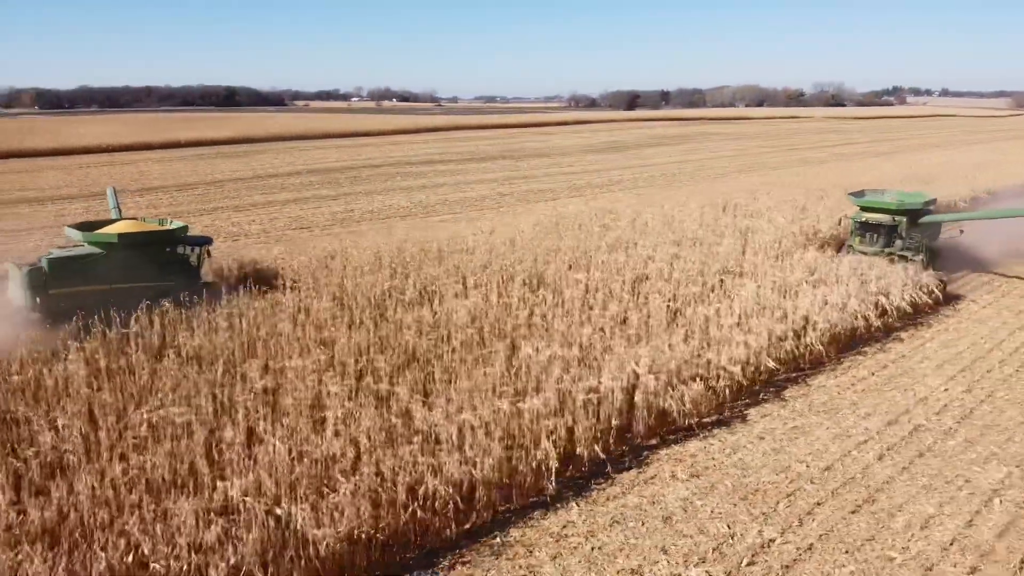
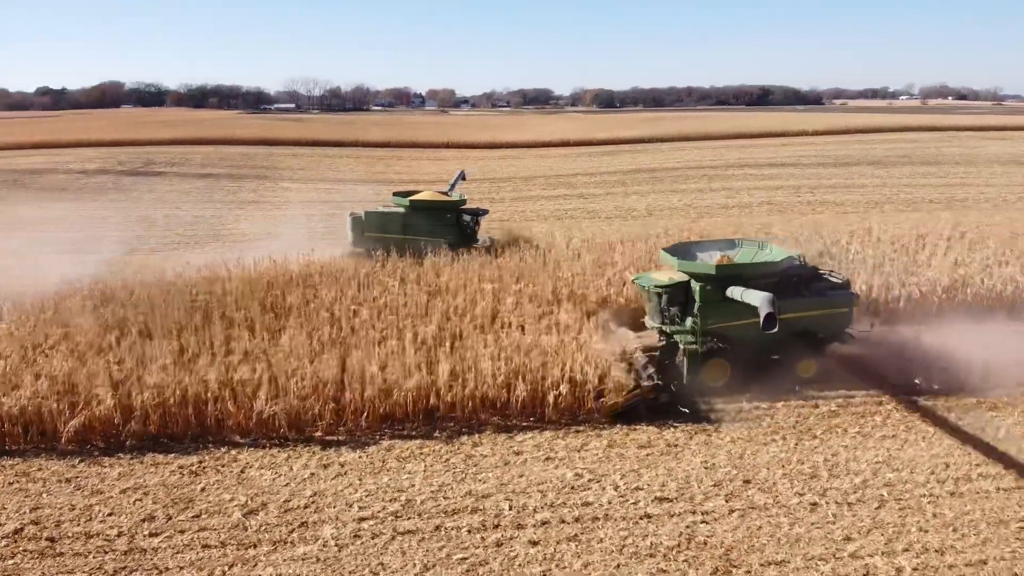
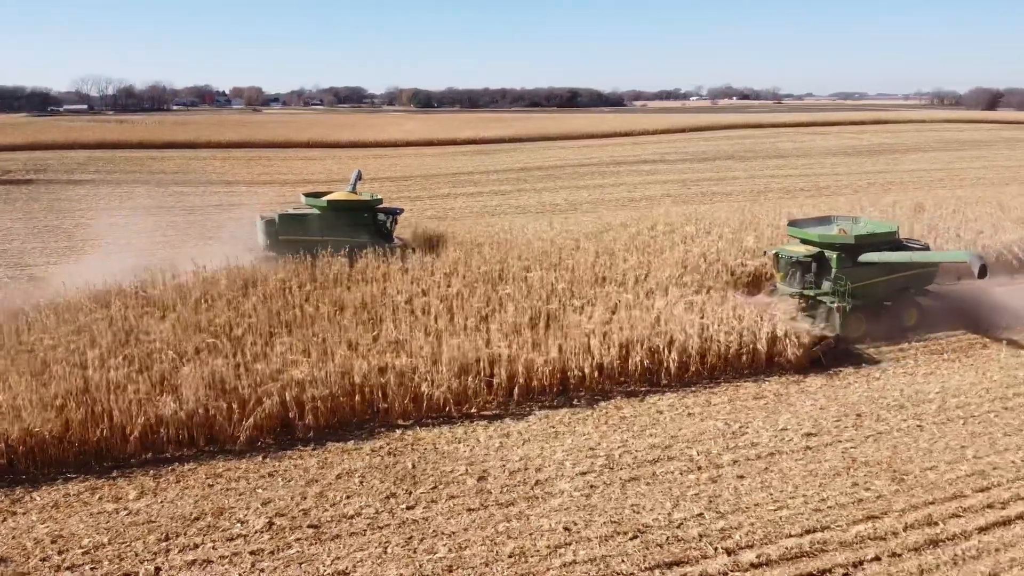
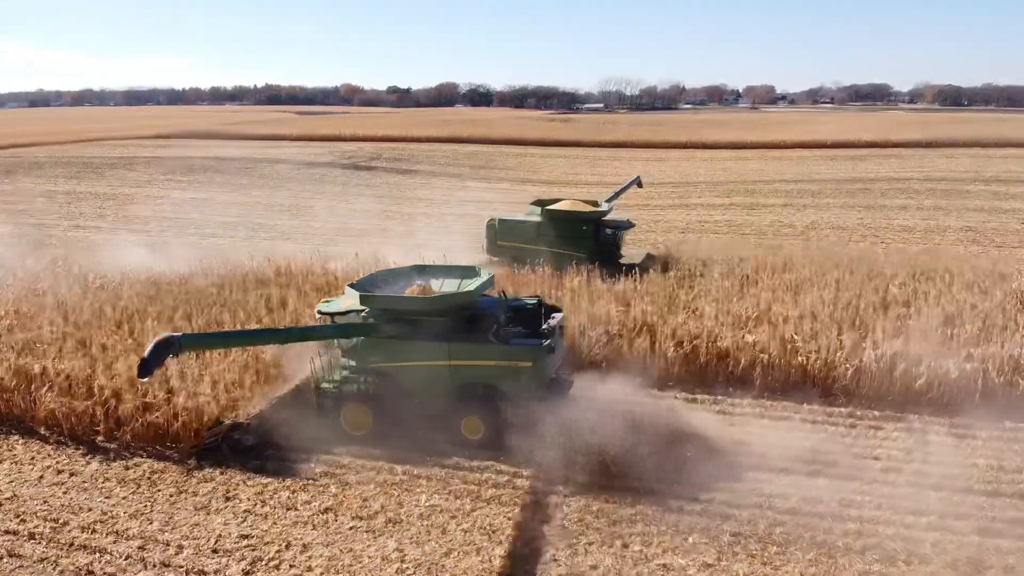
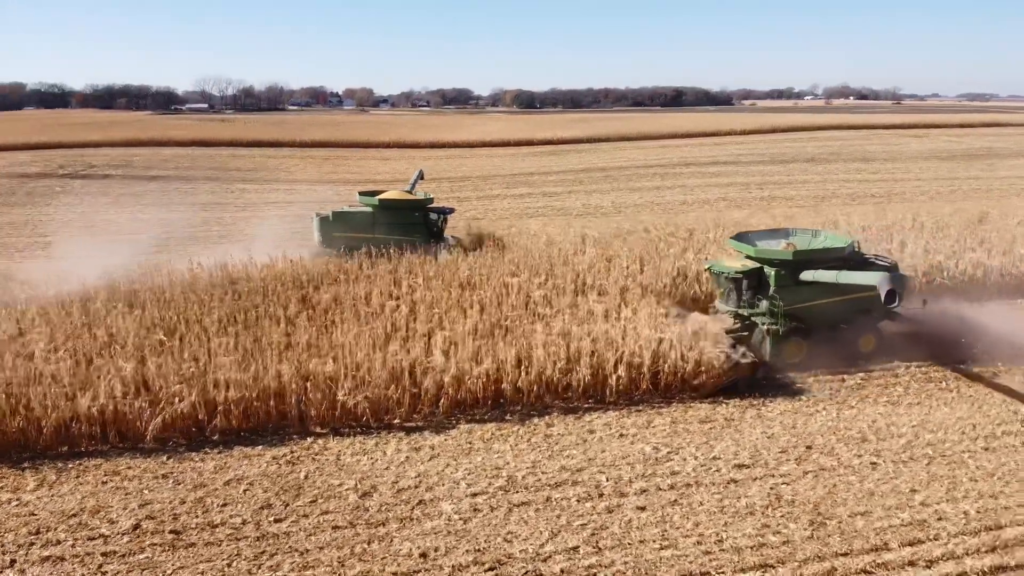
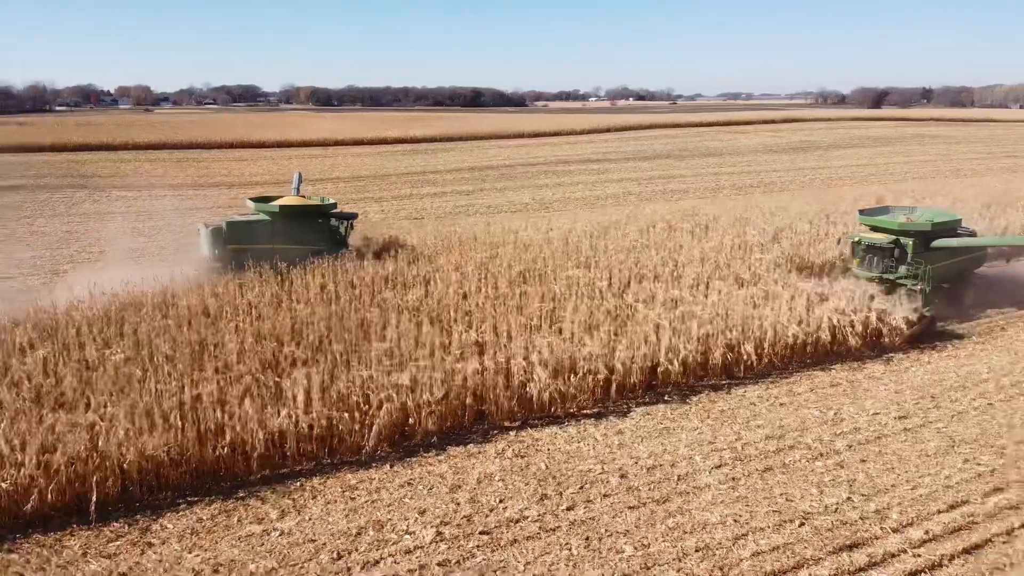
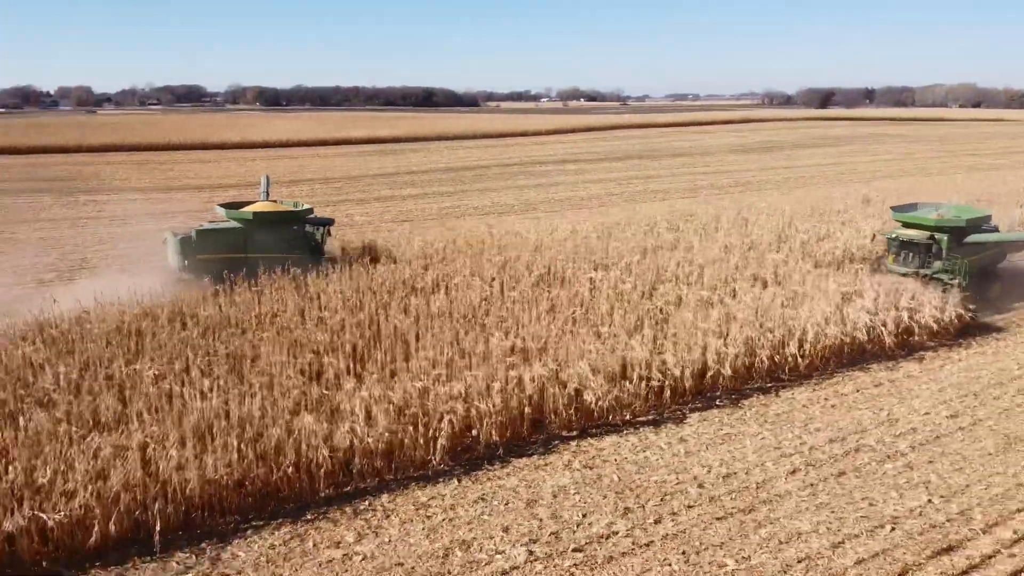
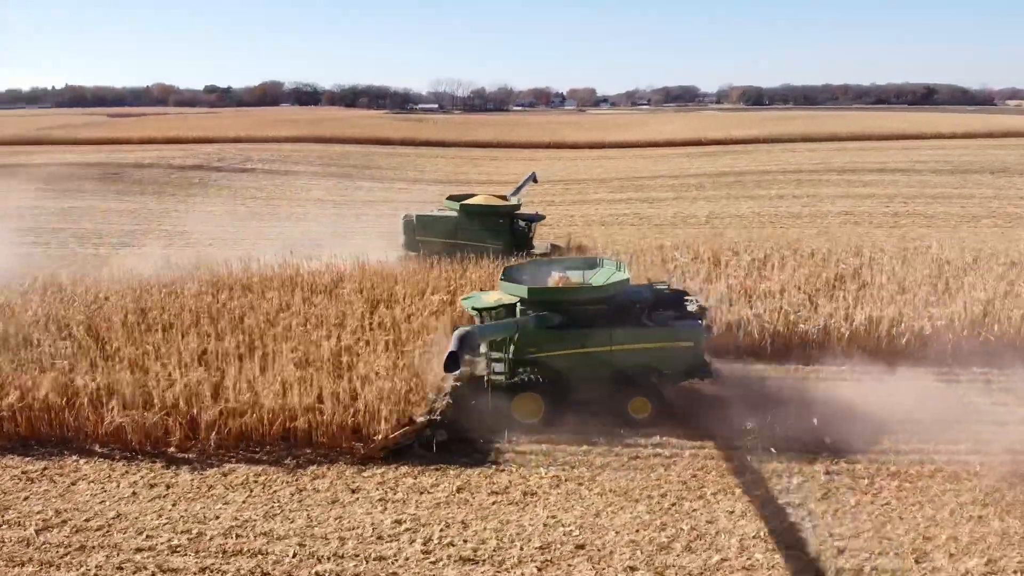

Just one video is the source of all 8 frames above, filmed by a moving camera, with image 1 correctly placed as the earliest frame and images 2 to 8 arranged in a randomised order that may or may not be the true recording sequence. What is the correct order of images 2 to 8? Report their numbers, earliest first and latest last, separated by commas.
7, 6, 3, 5, 2, 8, 4
